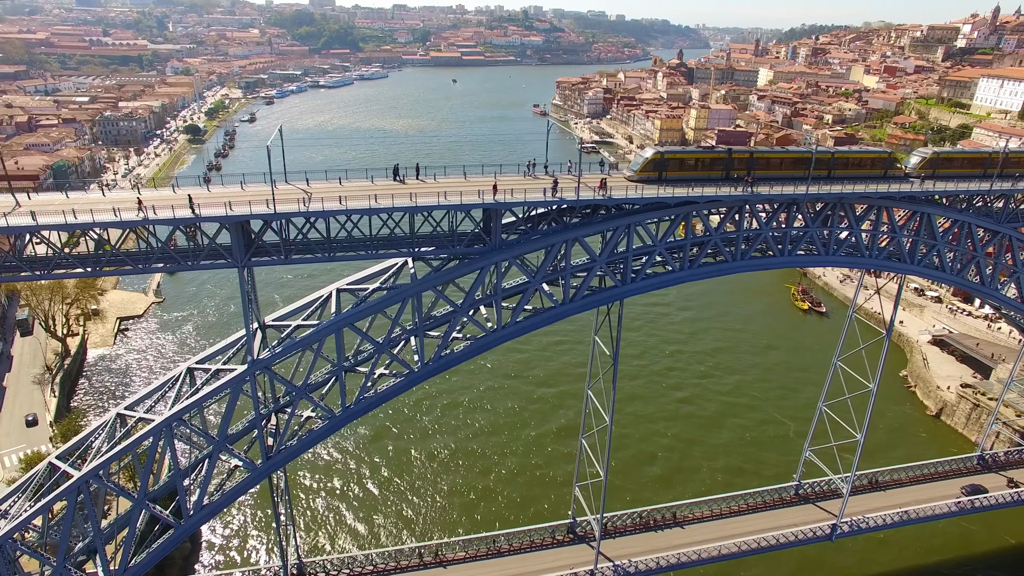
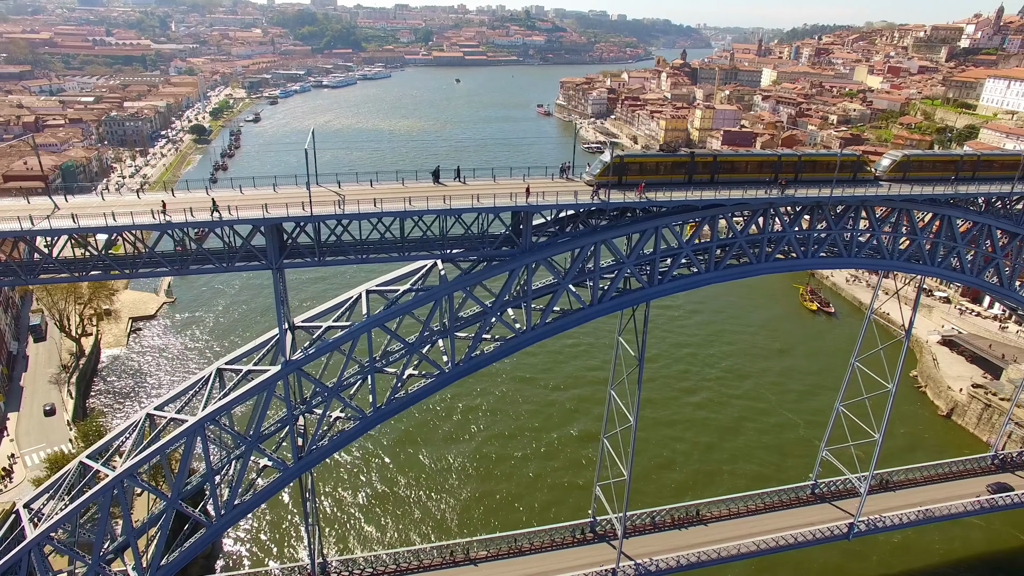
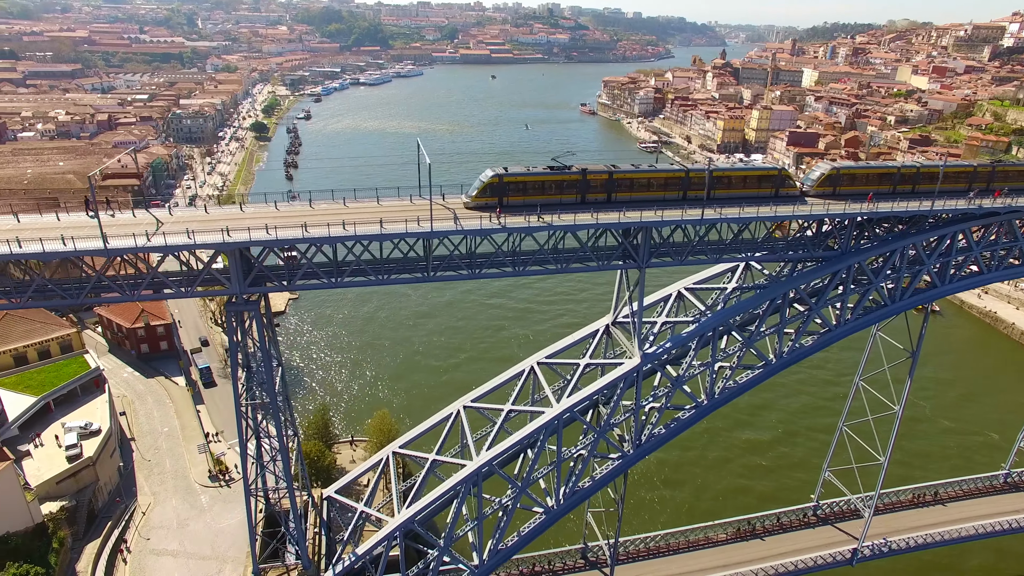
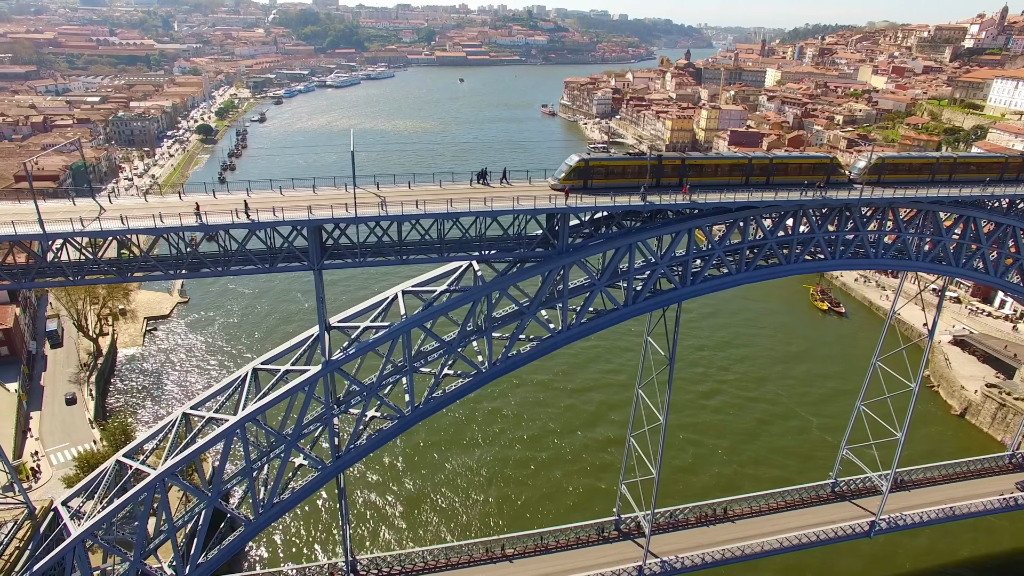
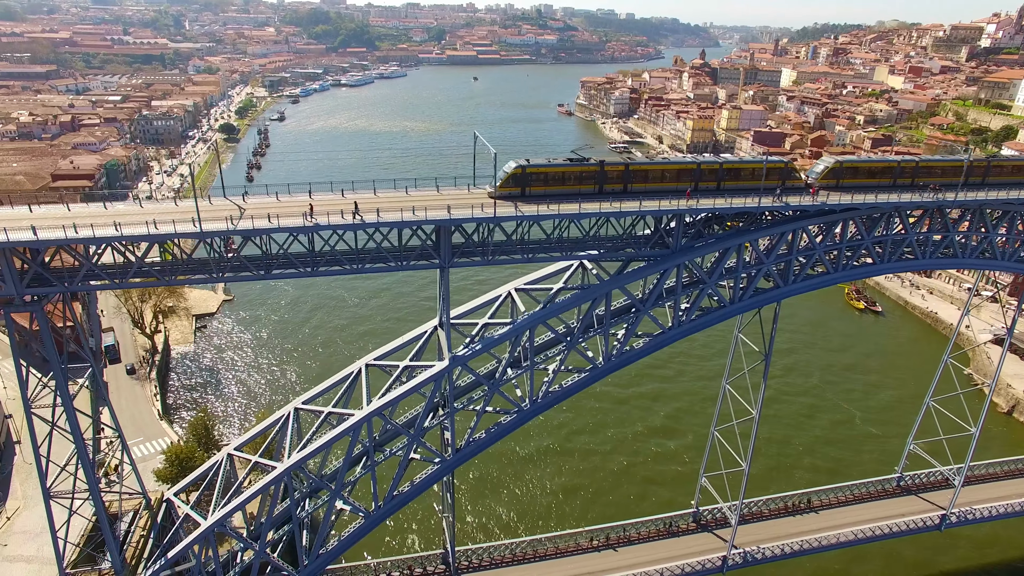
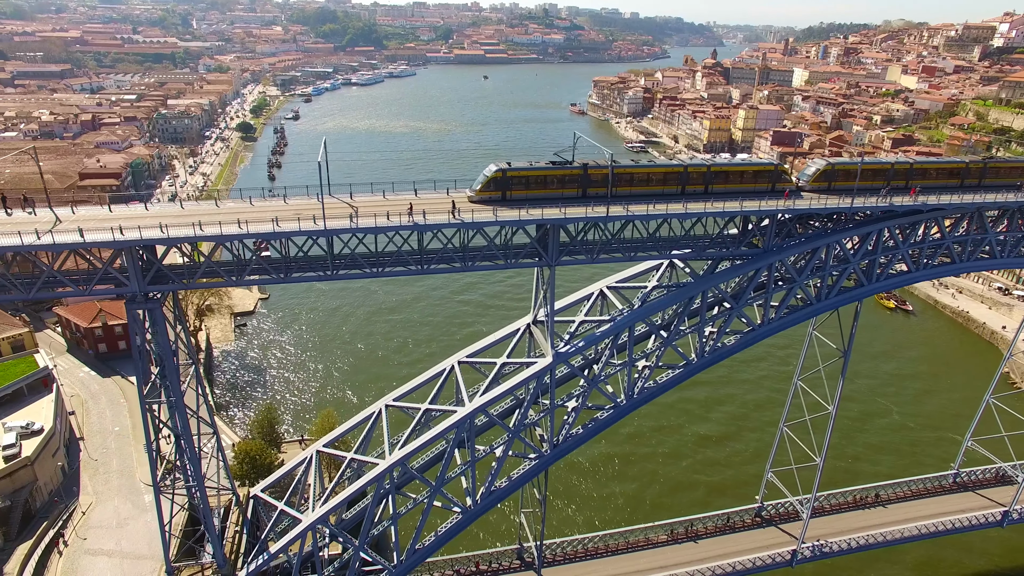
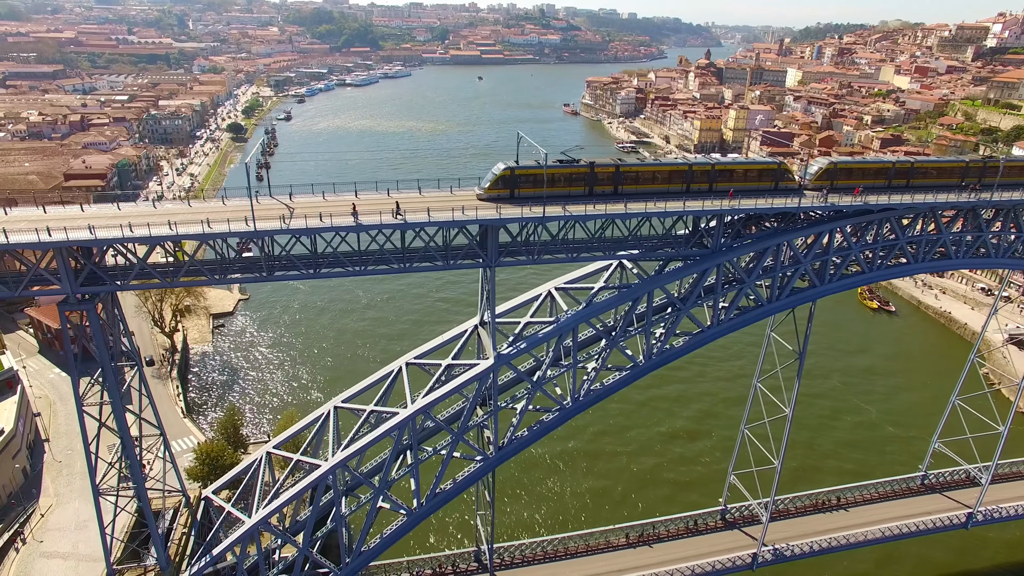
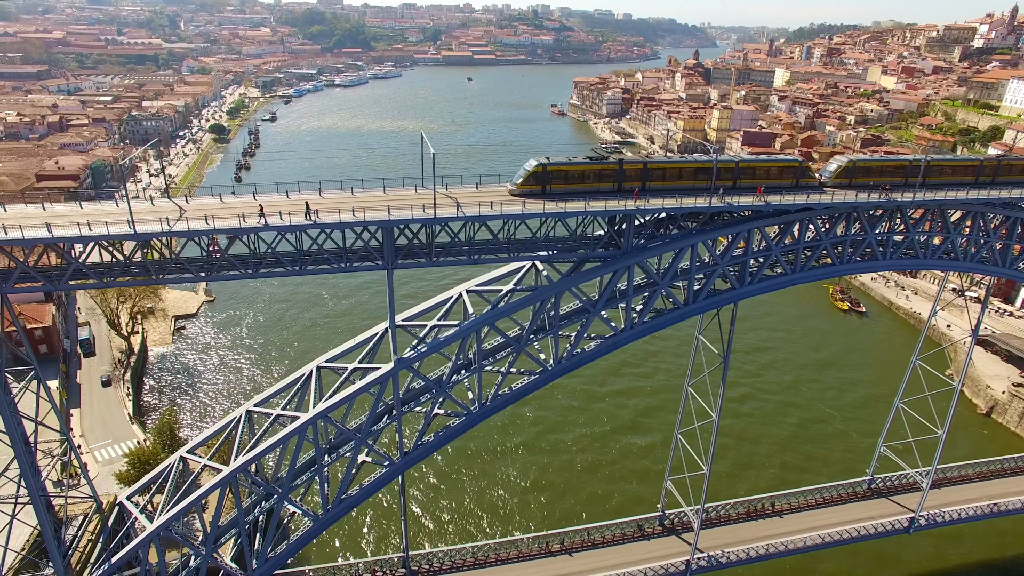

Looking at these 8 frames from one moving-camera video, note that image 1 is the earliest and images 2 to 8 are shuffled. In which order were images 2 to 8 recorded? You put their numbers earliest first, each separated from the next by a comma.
2, 4, 8, 5, 7, 6, 3
